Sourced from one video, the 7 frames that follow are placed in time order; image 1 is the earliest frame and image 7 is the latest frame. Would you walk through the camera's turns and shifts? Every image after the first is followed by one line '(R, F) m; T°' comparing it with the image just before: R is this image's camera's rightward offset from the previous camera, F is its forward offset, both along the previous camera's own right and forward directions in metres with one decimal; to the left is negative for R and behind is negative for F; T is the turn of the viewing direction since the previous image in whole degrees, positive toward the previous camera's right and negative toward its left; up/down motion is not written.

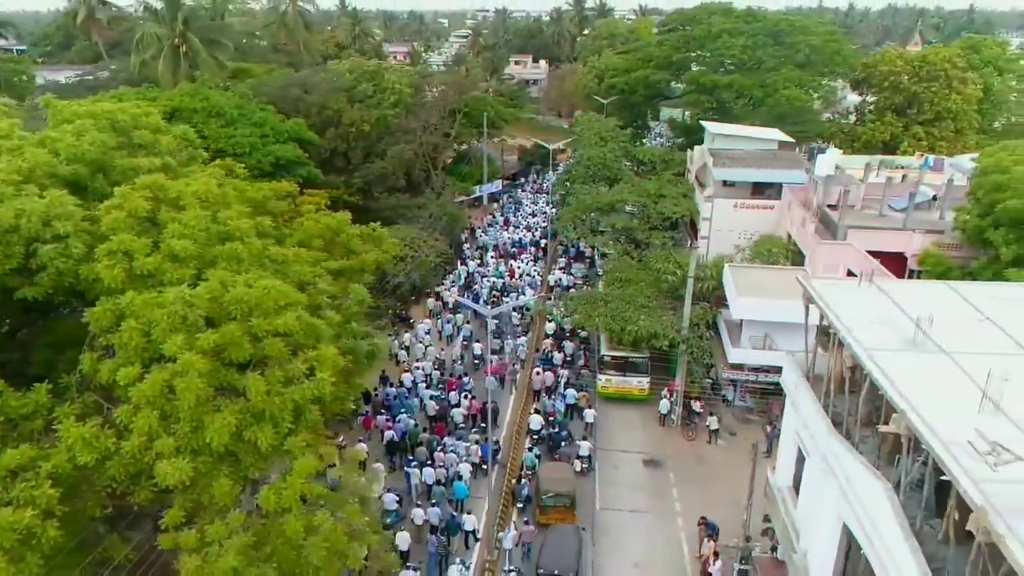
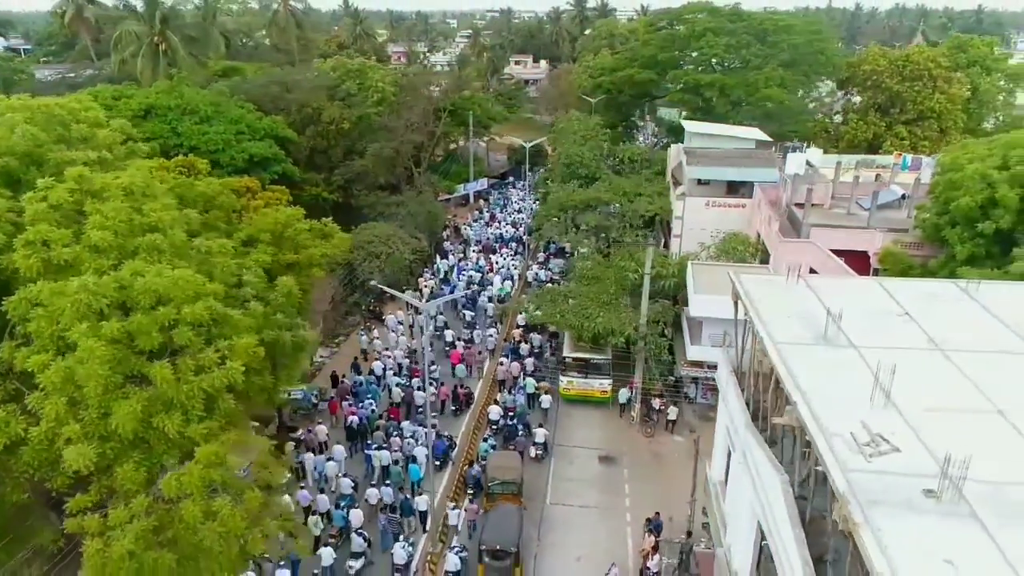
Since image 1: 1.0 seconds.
(+1.7, -0.1) m; -1°
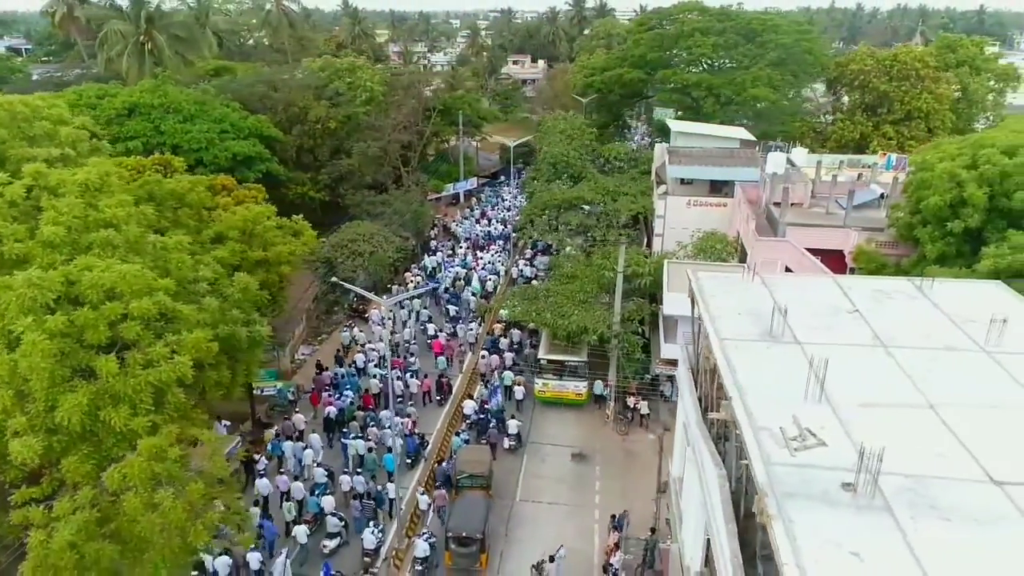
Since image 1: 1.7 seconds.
(+1.0, -0.1) m; 0°
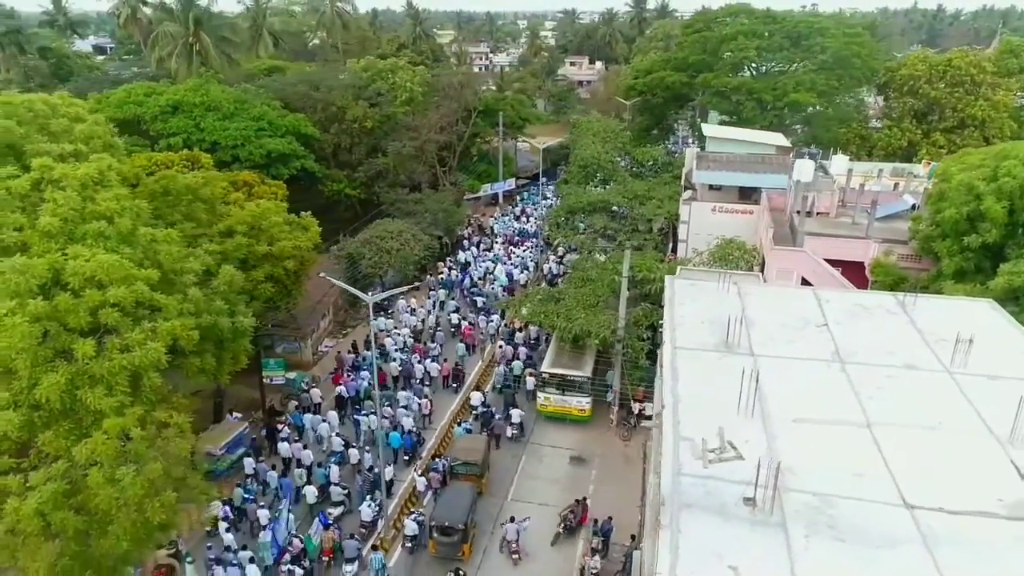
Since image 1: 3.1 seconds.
(+1.9, -0.2) m; -5°
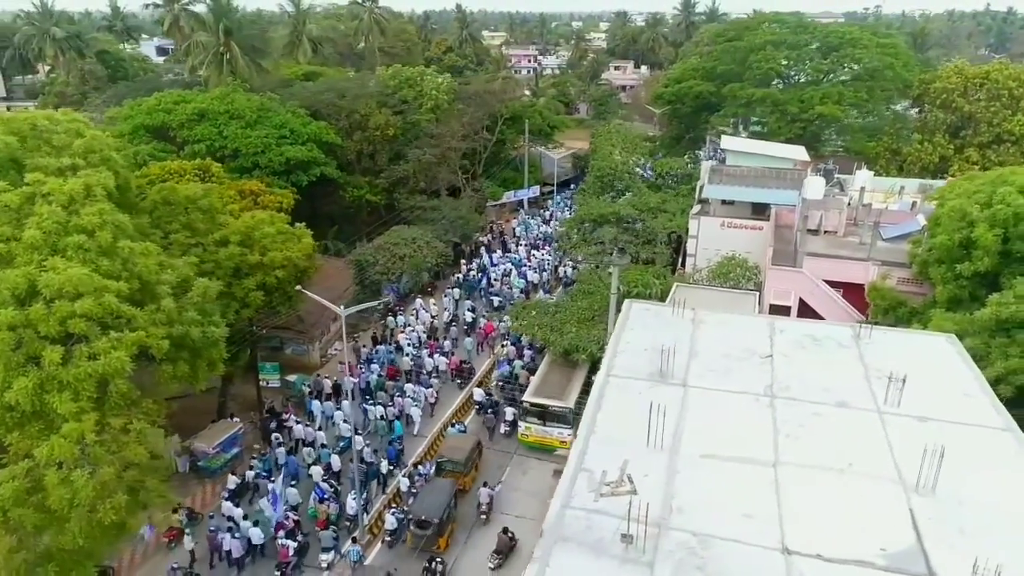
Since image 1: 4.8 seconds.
(+2.0, -0.2) m; -4°
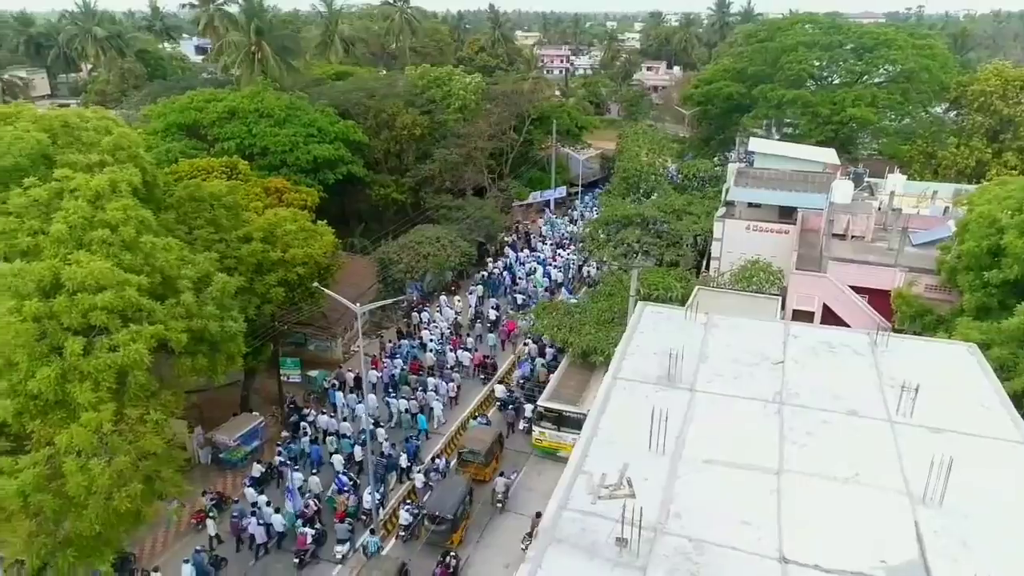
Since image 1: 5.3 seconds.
(+0.4, 0.0) m; -2°
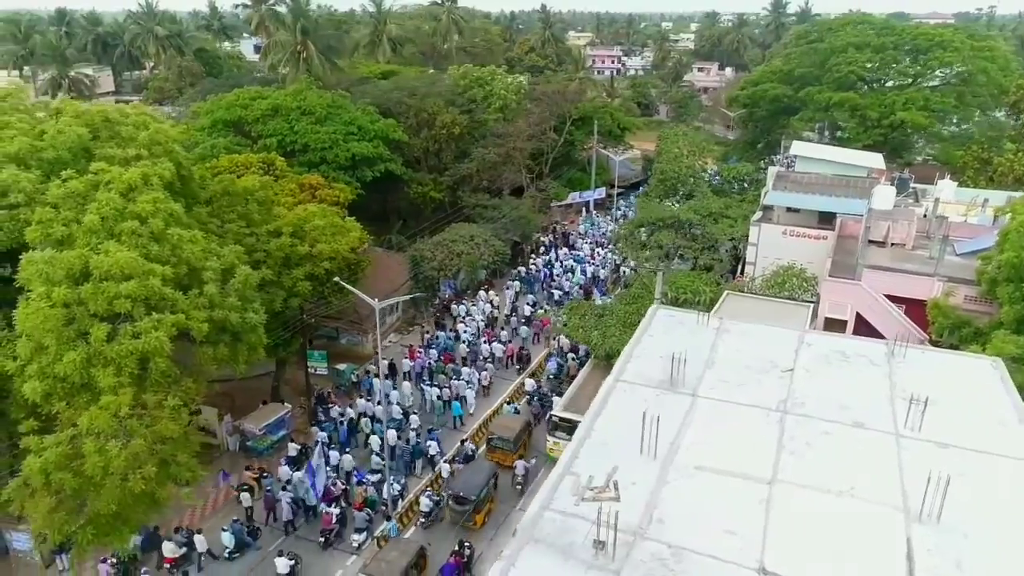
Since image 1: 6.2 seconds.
(+0.8, 0.0) m; -4°
